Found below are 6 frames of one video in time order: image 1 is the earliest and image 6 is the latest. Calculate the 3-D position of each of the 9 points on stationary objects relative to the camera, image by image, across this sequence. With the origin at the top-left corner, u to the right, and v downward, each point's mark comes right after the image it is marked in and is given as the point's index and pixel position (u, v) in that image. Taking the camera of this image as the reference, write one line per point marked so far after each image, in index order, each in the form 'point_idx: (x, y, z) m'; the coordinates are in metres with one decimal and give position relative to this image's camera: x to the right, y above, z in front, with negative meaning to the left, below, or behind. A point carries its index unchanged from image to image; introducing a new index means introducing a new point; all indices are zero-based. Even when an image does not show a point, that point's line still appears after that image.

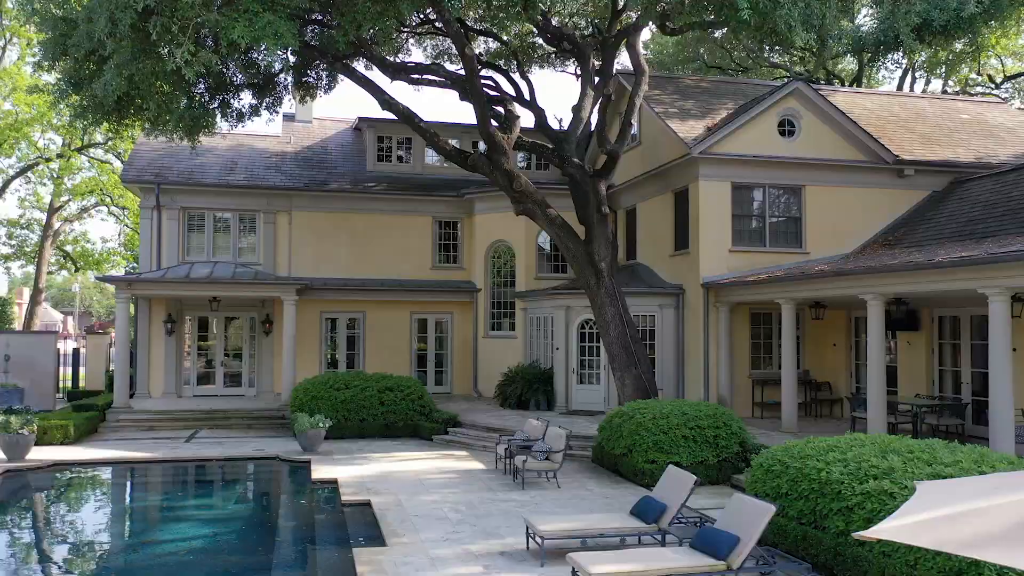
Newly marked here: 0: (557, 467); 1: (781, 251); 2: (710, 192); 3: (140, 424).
0: (+0.7, -2.8, +12.1) m
1: (+6.3, +0.9, +18.2) m
2: (+4.5, +2.2, +17.7) m
3: (-9.0, -3.3, +18.7) m
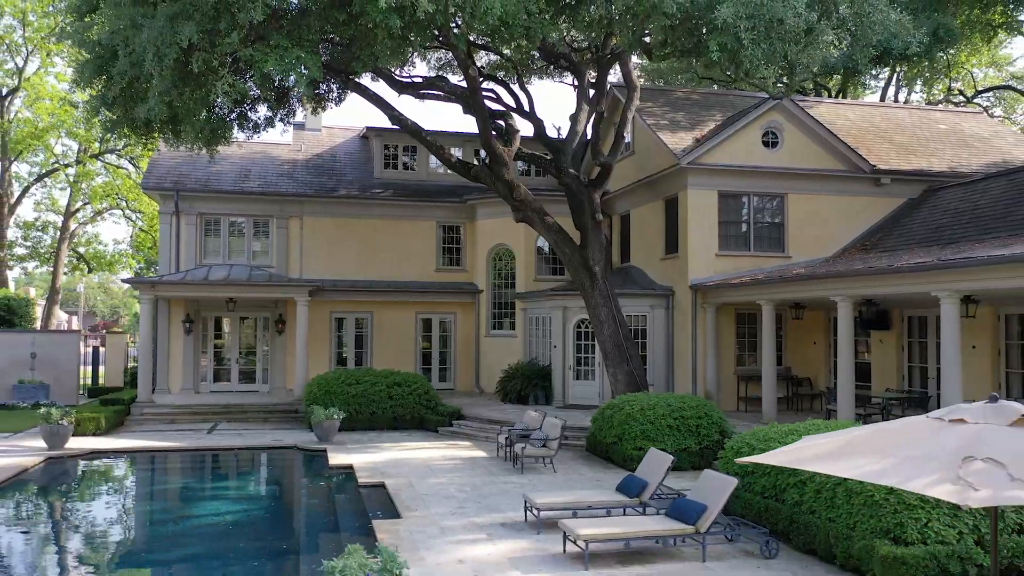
0: (+0.7, -2.8, +13.3) m
1: (+6.3, +0.8, +19.4) m
2: (+4.5, +2.1, +18.9) m
3: (-9.0, -3.3, +19.9) m
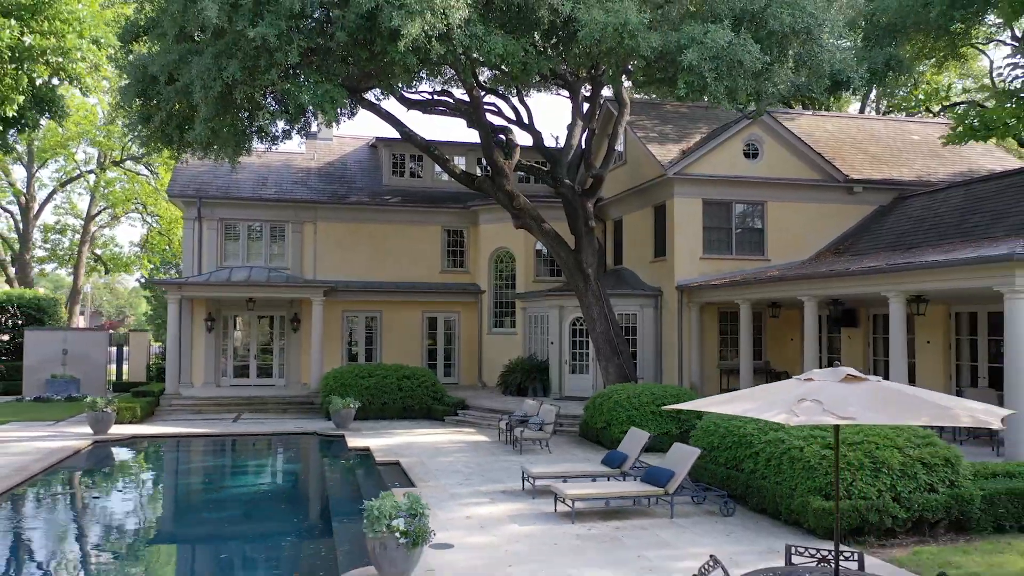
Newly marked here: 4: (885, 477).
0: (+0.7, -2.8, +14.9) m
1: (+6.3, +0.8, +21.0) m
2: (+4.5, +2.1, +20.5) m
3: (-9.0, -3.3, +21.5) m
4: (+4.4, -2.2, +9.1) m
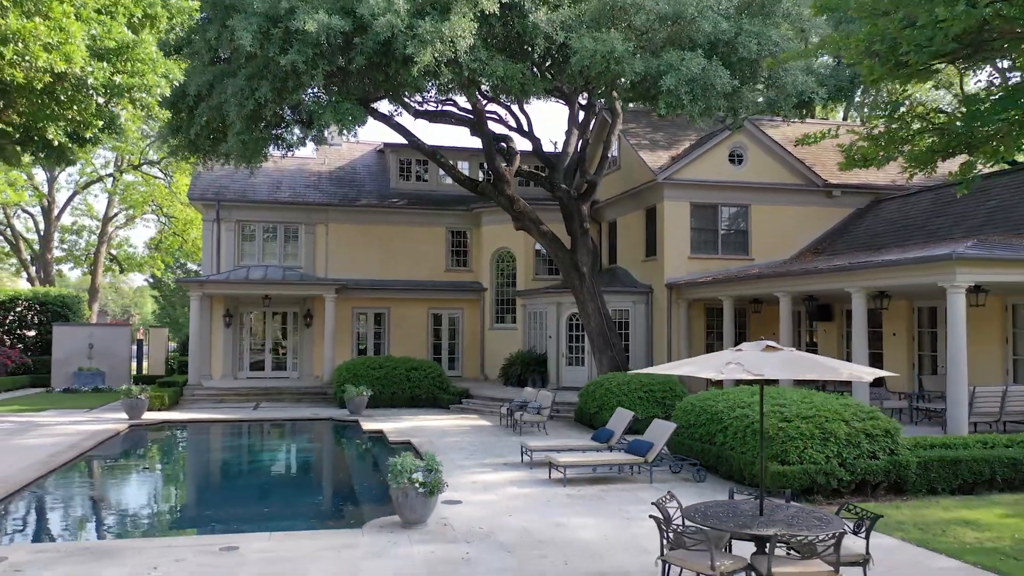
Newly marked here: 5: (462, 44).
0: (+0.7, -2.8, +16.4) m
1: (+6.3, +0.9, +22.5) m
2: (+4.5, +2.2, +22.0) m
3: (-9.0, -3.3, +23.0) m
4: (+4.4, -2.1, +10.5) m
5: (-0.8, +4.1, +13.0) m
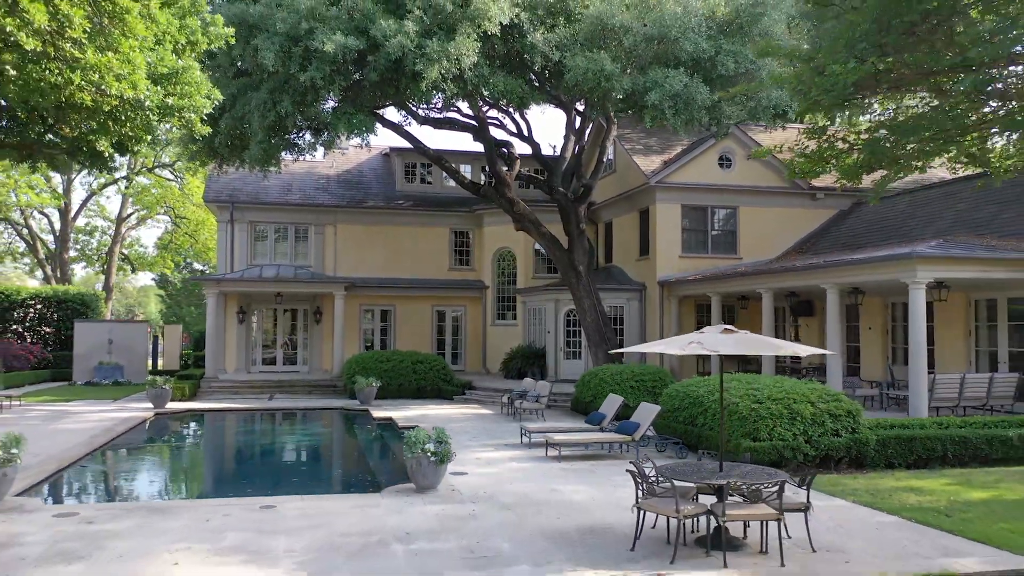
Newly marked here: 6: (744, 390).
0: (+0.7, -2.7, +17.6) m
1: (+6.4, +1.0, +23.7) m
2: (+4.5, +2.3, +23.2) m
3: (-8.9, -3.2, +24.3) m
4: (+4.4, -2.1, +11.8) m
5: (-0.8, +4.2, +14.2) m
6: (+3.7, -1.6, +12.4) m
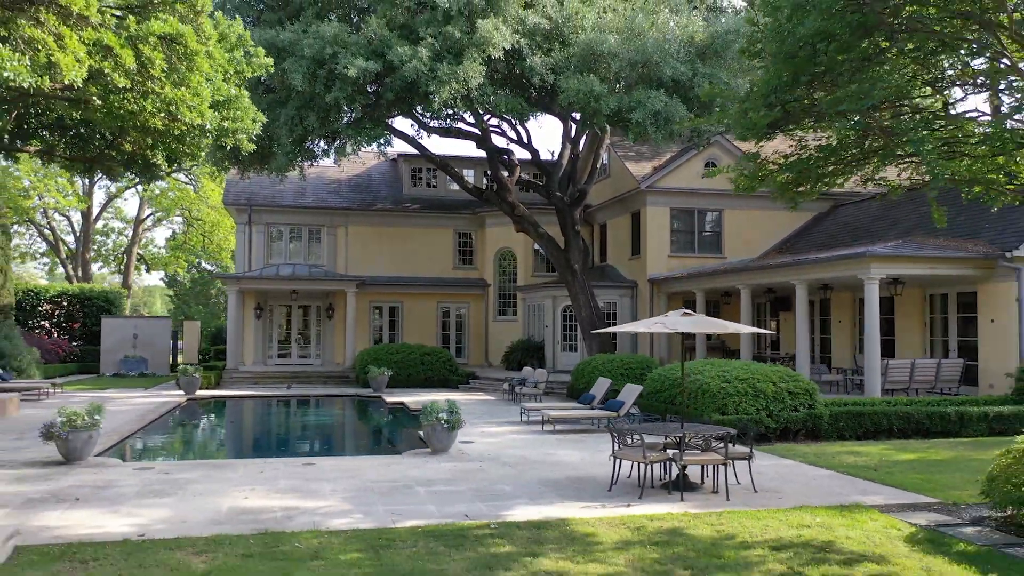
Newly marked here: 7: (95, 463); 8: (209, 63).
0: (+0.7, -2.6, +19.4) m
1: (+6.4, +1.1, +25.5) m
2: (+4.6, +2.4, +25.0) m
3: (-8.9, -3.1, +26.1) m
4: (+4.4, -2.0, +13.6) m
5: (-0.8, +4.3, +16.0) m
6: (+3.7, -1.5, +14.2) m
7: (-5.8, -2.4, +10.7) m
8: (-4.4, +3.3, +11.2) m
